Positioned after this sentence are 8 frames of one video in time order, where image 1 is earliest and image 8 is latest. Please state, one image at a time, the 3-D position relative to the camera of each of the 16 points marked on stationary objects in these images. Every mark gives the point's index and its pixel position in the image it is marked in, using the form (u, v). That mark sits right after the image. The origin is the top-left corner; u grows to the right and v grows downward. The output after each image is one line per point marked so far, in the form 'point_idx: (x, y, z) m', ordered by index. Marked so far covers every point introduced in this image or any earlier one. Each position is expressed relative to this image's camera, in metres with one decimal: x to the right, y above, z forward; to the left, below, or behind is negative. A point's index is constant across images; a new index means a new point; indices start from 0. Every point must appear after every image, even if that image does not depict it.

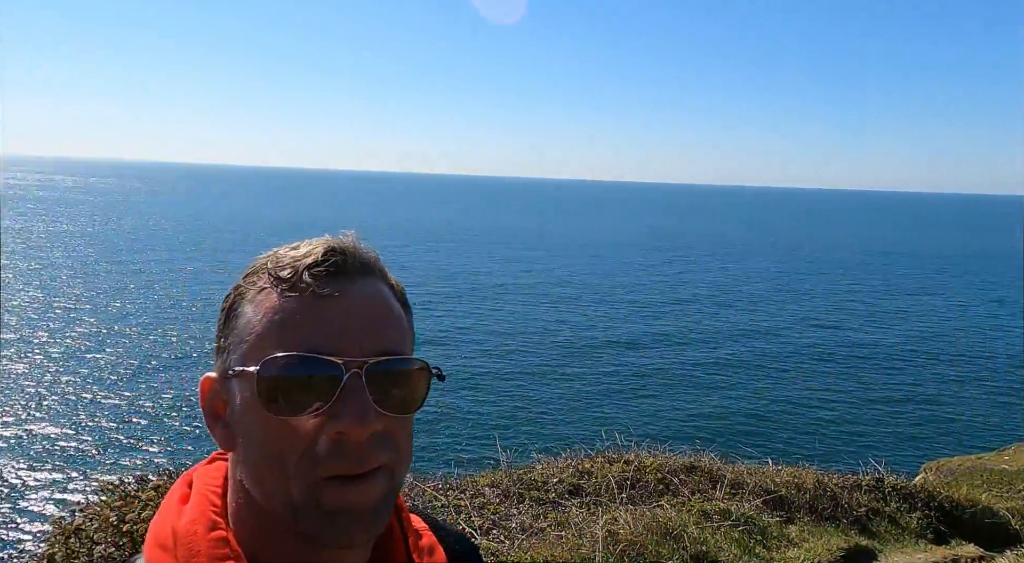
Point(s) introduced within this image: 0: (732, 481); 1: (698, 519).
0: (+2.9, -3.1, +10.1) m
1: (+2.6, -3.1, +9.6) m
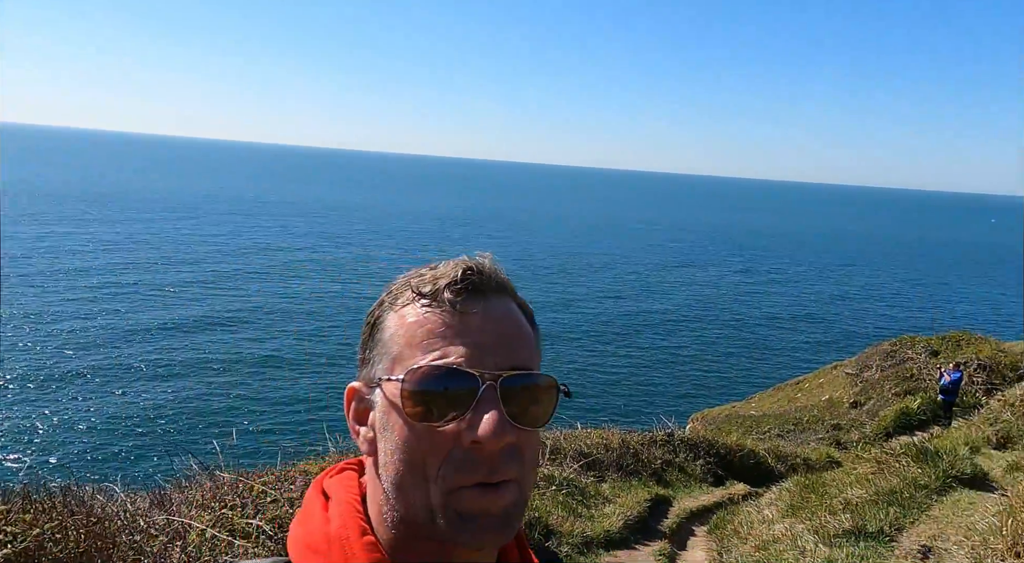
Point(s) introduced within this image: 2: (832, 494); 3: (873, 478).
0: (+0.4, -2.8, +10.9) m
1: (+0.3, -2.8, +10.3) m
2: (+3.7, -2.4, +8.7) m
3: (+4.3, -2.4, +9.1) m
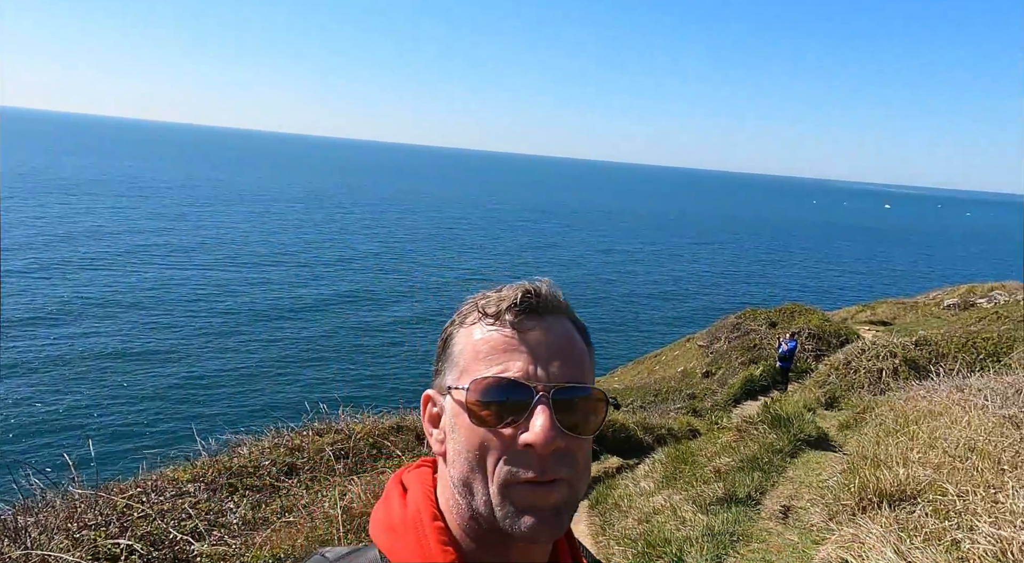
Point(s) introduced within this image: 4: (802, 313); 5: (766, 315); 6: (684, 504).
0: (-1.3, -2.6, +10.8) m
1: (-1.3, -2.7, +10.2) m
2: (+2.3, -2.2, +9.4) m
3: (+2.9, -2.2, +9.9) m
4: (+7.0, -0.8, +18.3) m
5: (+6.2, -0.8, +18.6) m
6: (+1.9, -2.4, +8.3) m
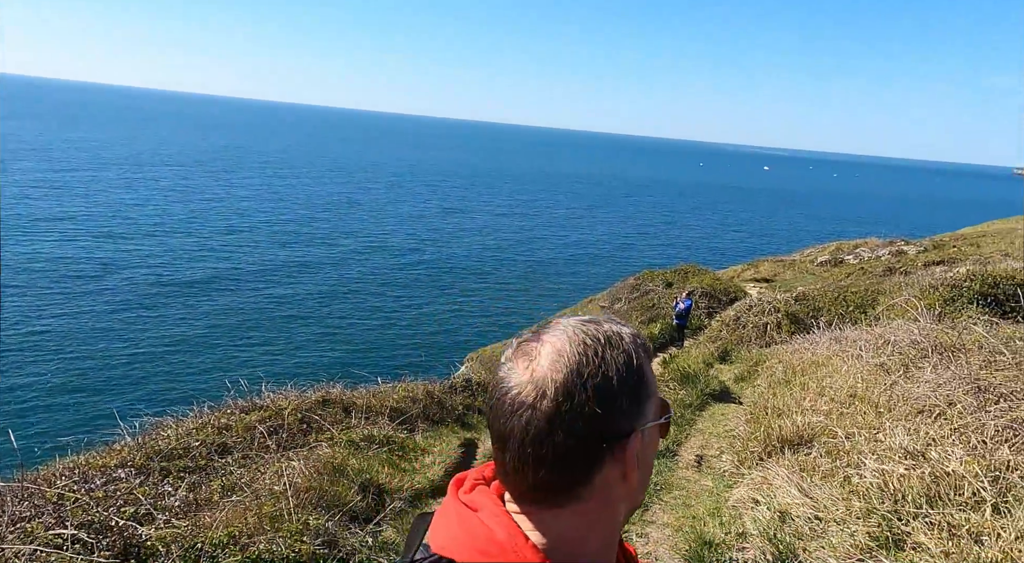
0: (-2.3, -2.3, +11.1) m
1: (-2.3, -2.4, +10.5) m
2: (+1.5, -1.9, +10.2) m
3: (+1.9, -1.7, +10.8) m
4: (+4.7, +0.2, +19.6) m
5: (+3.9, +0.1, +19.8) m
6: (+1.2, -2.1, +9.0) m
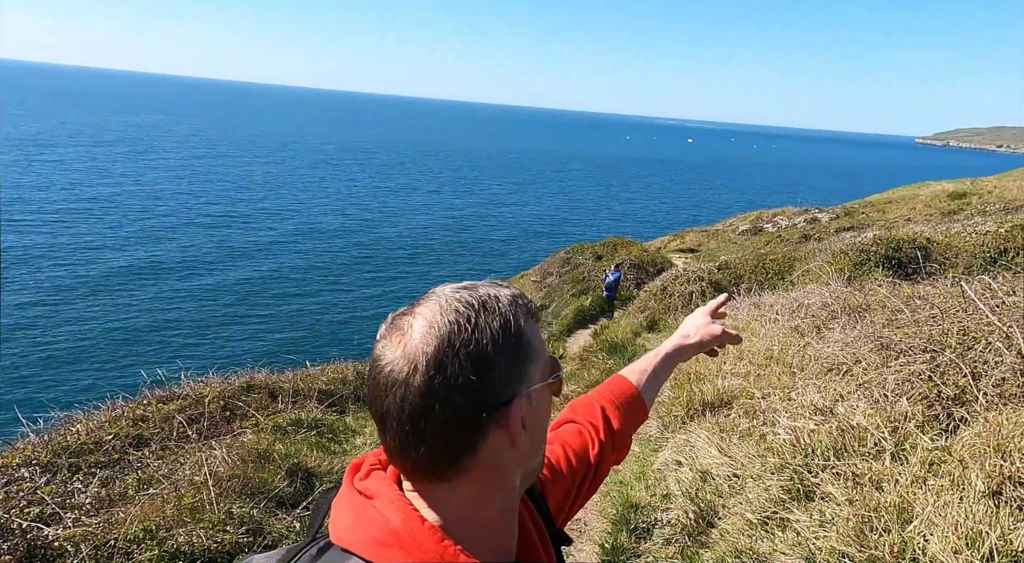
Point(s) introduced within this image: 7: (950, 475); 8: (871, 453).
0: (-3.3, -2.0, +11.0) m
1: (-3.2, -2.1, +10.4) m
2: (+0.5, -1.5, +10.4) m
3: (+1.0, -1.4, +11.0) m
4: (+2.9, +0.9, +20.0) m
5: (+2.1, +0.8, +20.1) m
6: (+0.4, -1.8, +9.2) m
7: (+3.4, -1.5, +5.9) m
8: (+3.1, -1.5, +6.7) m
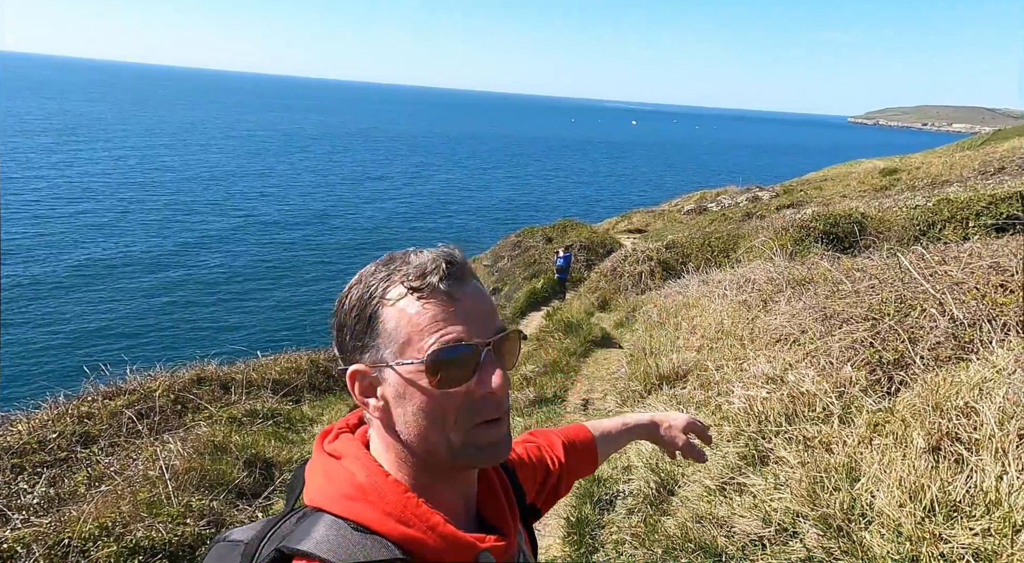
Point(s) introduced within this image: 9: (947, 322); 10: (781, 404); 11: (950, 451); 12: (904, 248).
0: (-3.9, -1.9, +10.9) m
1: (-3.7, -2.0, +10.3) m
2: (0.0, -1.3, +10.6) m
3: (+0.3, -1.1, +11.2) m
4: (+1.6, +1.4, +20.2) m
5: (+0.8, +1.3, +20.3) m
6: (-0.1, -1.6, +9.4) m
7: (+3.1, -1.3, +6.3) m
8: (+2.8, -1.2, +7.0) m
9: (+4.3, -0.4, +7.6) m
10: (+2.5, -1.2, +7.2) m
11: (+3.4, -1.3, +5.9) m
12: (+5.7, +0.5, +11.1) m
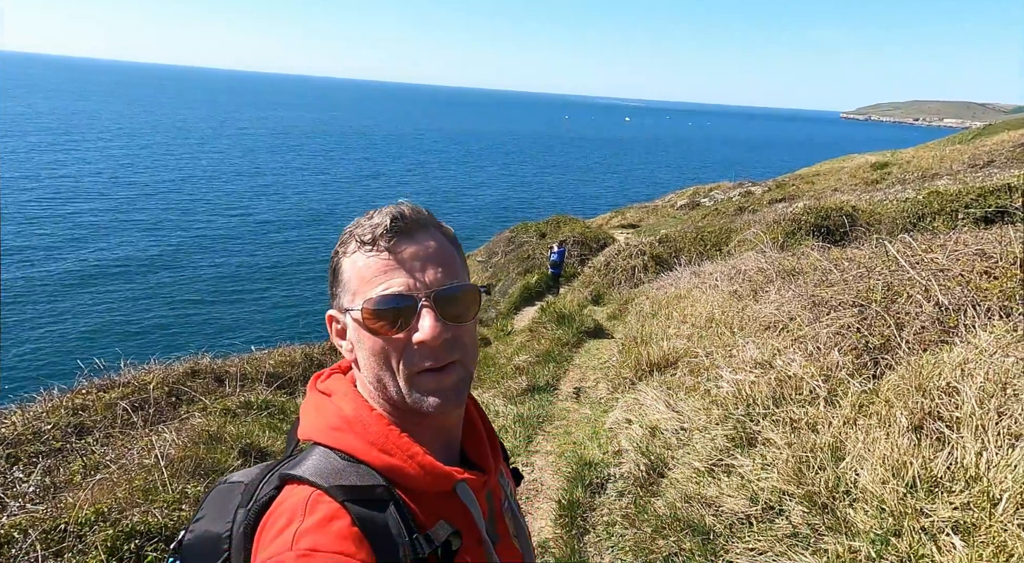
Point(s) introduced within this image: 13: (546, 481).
0: (-4.0, -1.8, +11.0) m
1: (-3.8, -1.9, +10.4) m
2: (-0.1, -1.1, +10.7) m
3: (+0.2, -1.0, +11.3) m
4: (+1.5, +1.5, +20.3) m
5: (+0.6, +1.4, +20.4) m
6: (-0.2, -1.5, +9.5) m
7: (+3.1, -1.1, +6.4) m
8: (+2.8, -1.1, +7.1) m
9: (+4.2, -0.3, +7.7) m
10: (+2.5, -1.0, +7.4) m
11: (+3.3, -1.2, +6.0) m
12: (+5.6, +0.6, +11.3) m
13: (+0.3, -2.0, +7.7) m
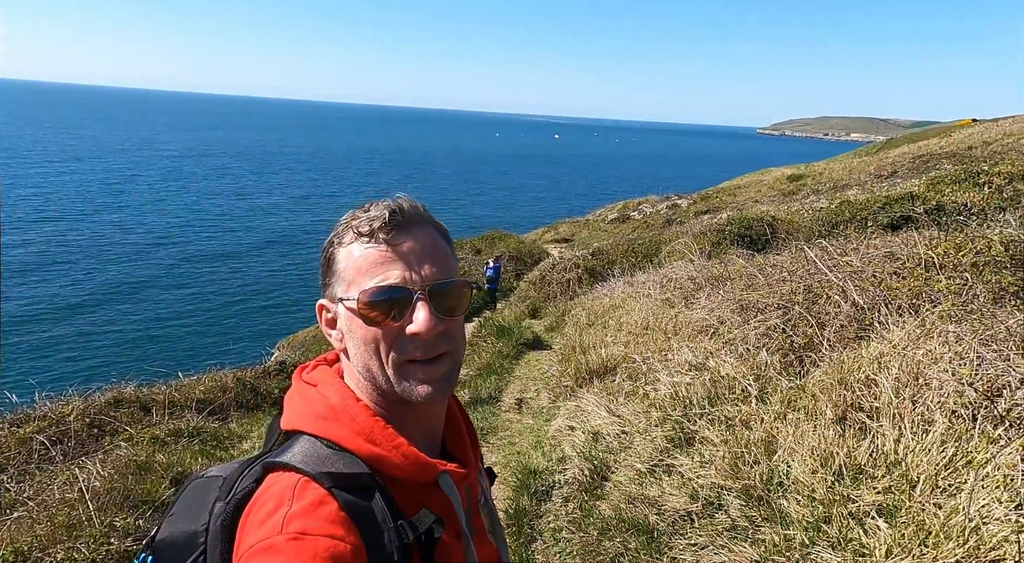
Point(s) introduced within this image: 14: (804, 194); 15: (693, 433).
0: (-4.8, -2.1, +10.7) m
1: (-4.6, -2.2, +10.2) m
2: (-1.0, -1.4, +10.7) m
3: (-0.6, -1.2, +11.4) m
4: (-0.3, +1.1, +20.6) m
5: (-1.1, +1.0, +20.6) m
6: (-0.9, -1.7, +9.6) m
7: (+2.6, -1.1, +6.8) m
8: (+2.2, -1.1, +7.5) m
9: (+3.6, -0.3, +8.2) m
10: (+1.9, -1.1, +7.7) m
11: (+2.9, -1.2, +6.4) m
12: (+4.7, +0.6, +11.9) m
13: (-0.2, -2.2, +7.8) m
14: (+7.0, +2.1, +18.1) m
15: (+1.7, -1.5, +7.3) m
